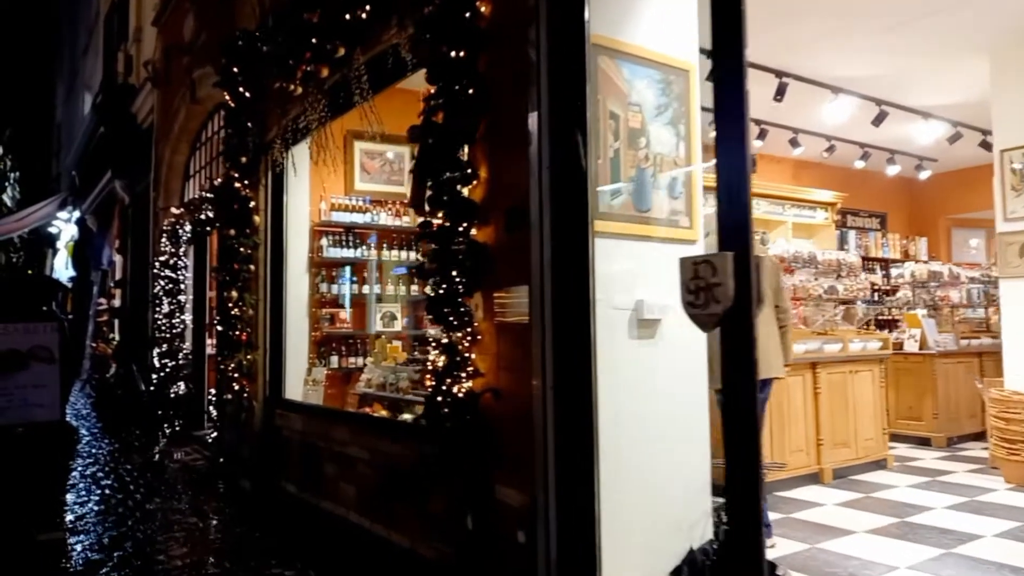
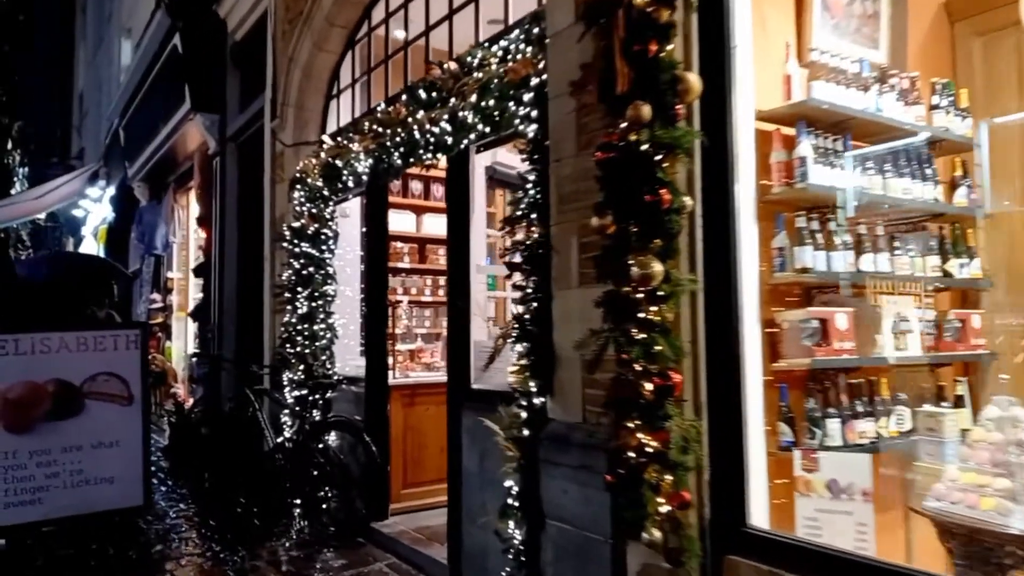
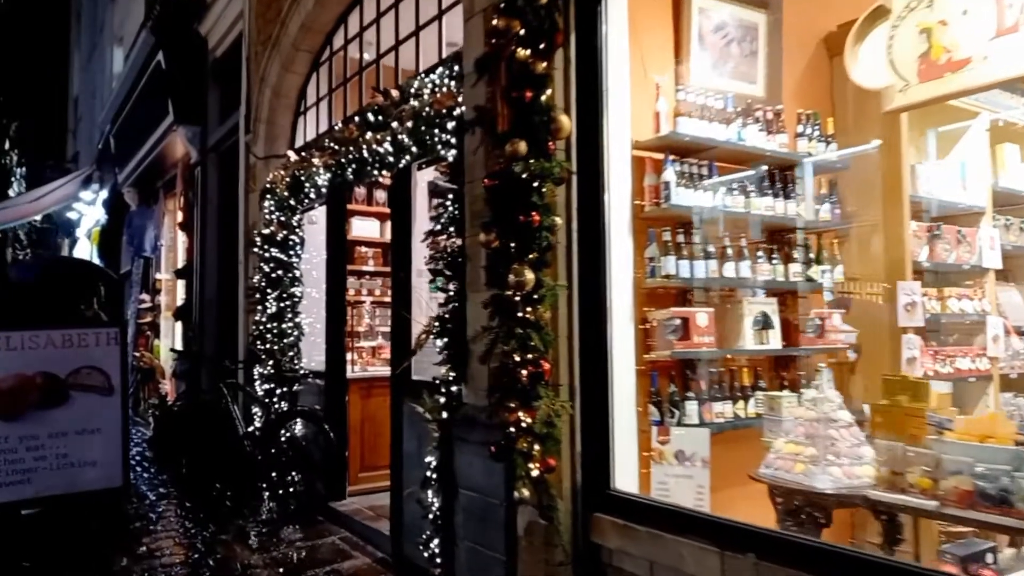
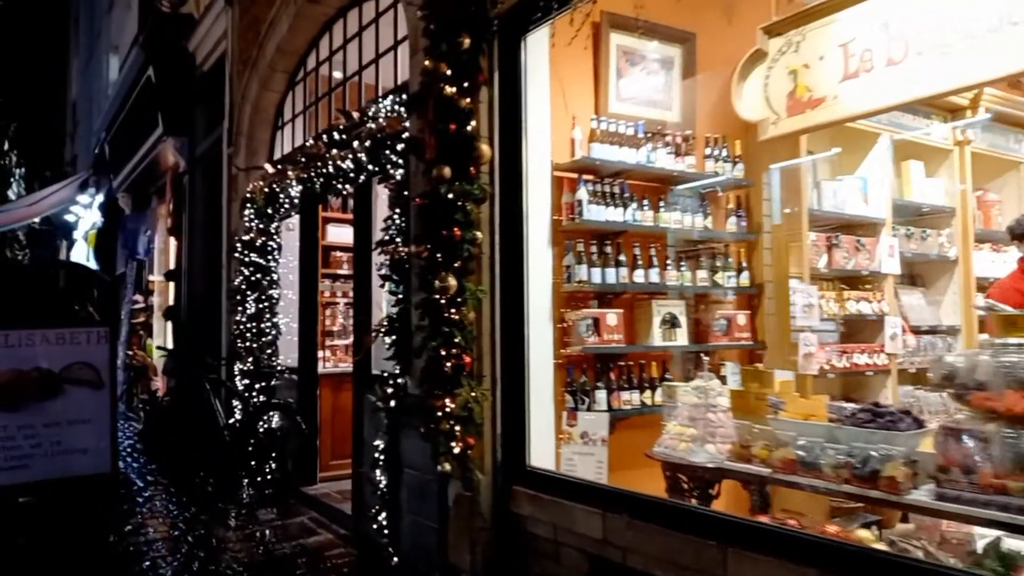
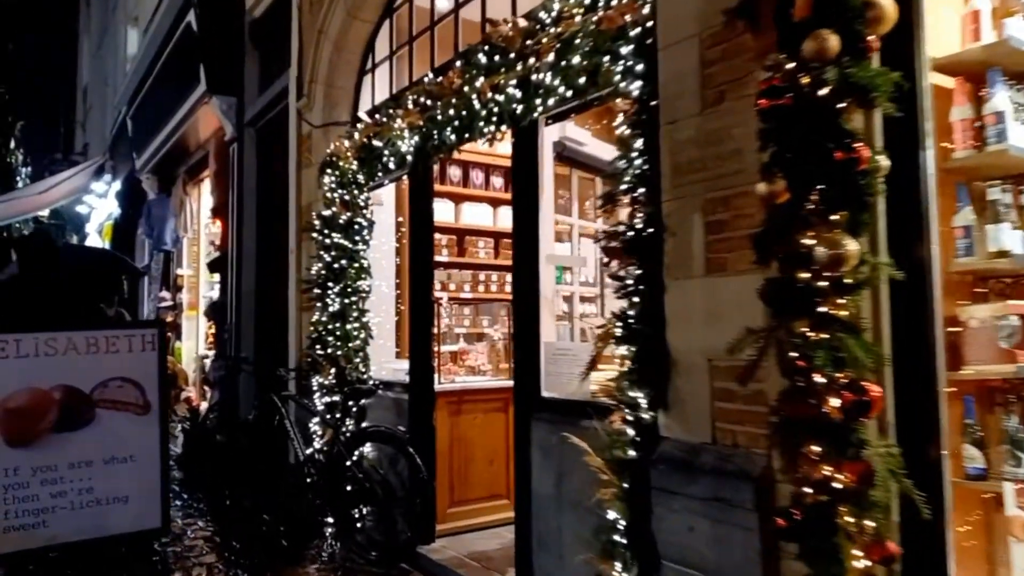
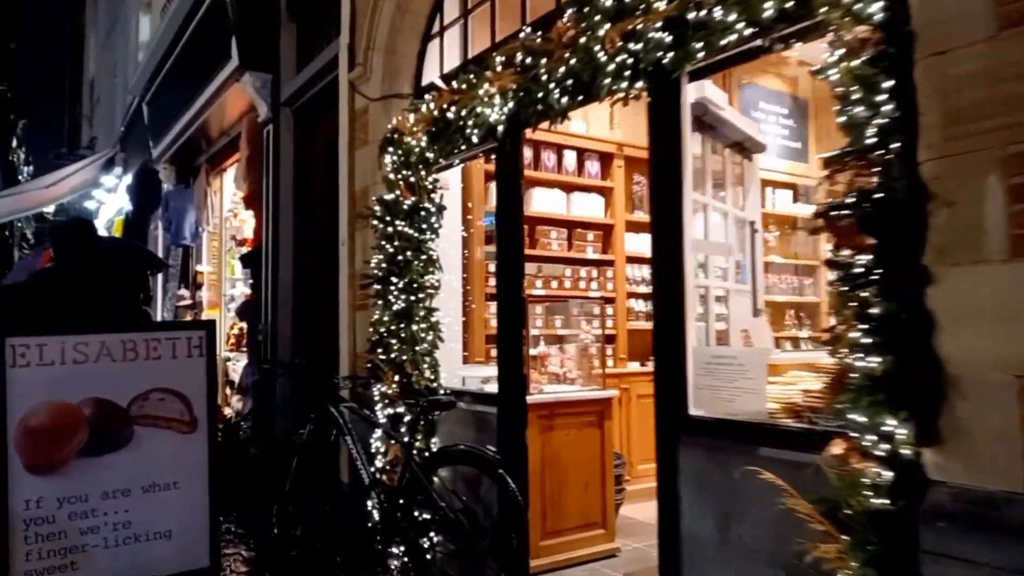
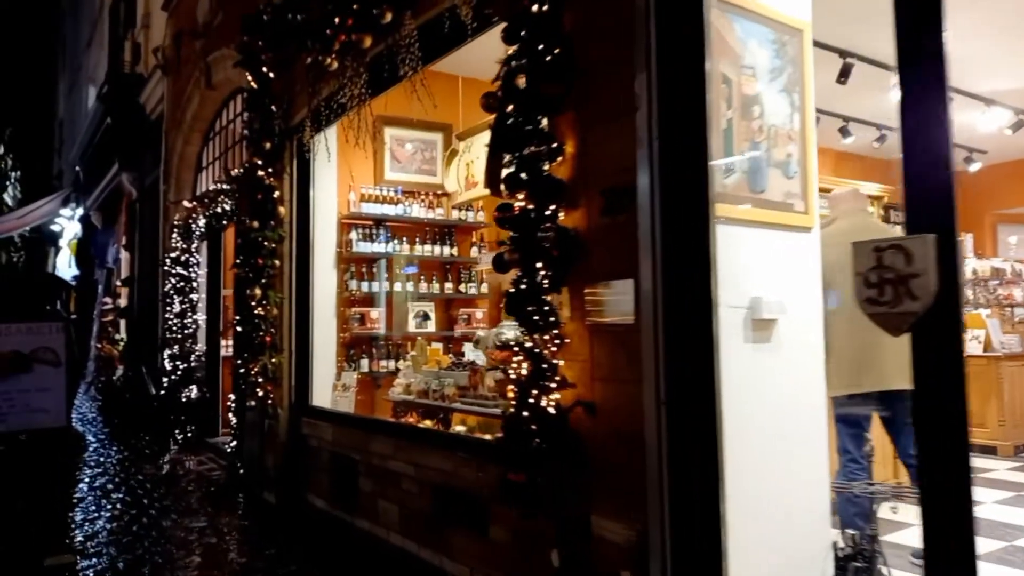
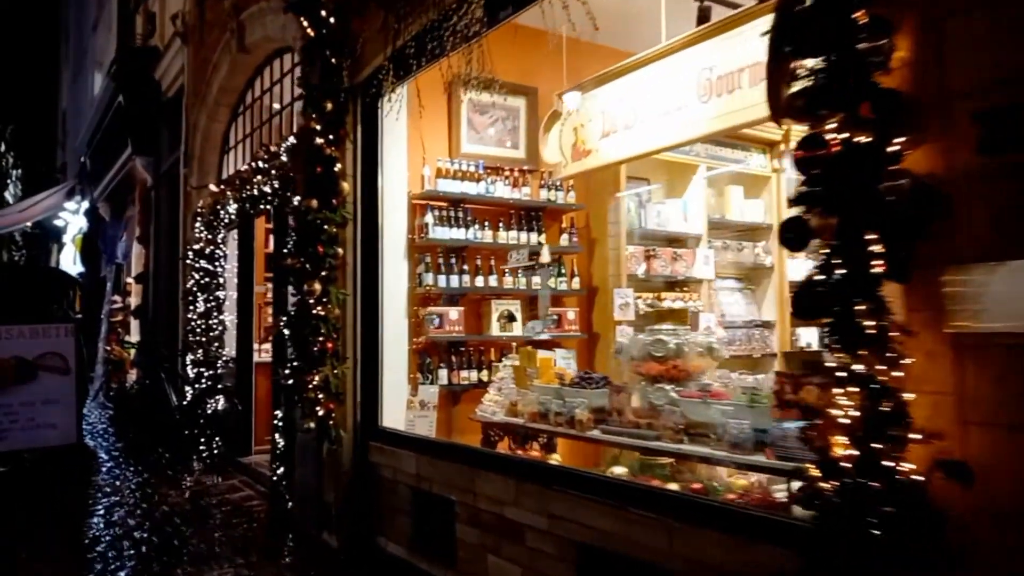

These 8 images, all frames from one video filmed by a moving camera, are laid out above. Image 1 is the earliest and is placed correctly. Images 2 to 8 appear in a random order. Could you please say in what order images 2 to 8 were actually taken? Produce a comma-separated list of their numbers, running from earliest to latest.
7, 8, 4, 3, 2, 5, 6
